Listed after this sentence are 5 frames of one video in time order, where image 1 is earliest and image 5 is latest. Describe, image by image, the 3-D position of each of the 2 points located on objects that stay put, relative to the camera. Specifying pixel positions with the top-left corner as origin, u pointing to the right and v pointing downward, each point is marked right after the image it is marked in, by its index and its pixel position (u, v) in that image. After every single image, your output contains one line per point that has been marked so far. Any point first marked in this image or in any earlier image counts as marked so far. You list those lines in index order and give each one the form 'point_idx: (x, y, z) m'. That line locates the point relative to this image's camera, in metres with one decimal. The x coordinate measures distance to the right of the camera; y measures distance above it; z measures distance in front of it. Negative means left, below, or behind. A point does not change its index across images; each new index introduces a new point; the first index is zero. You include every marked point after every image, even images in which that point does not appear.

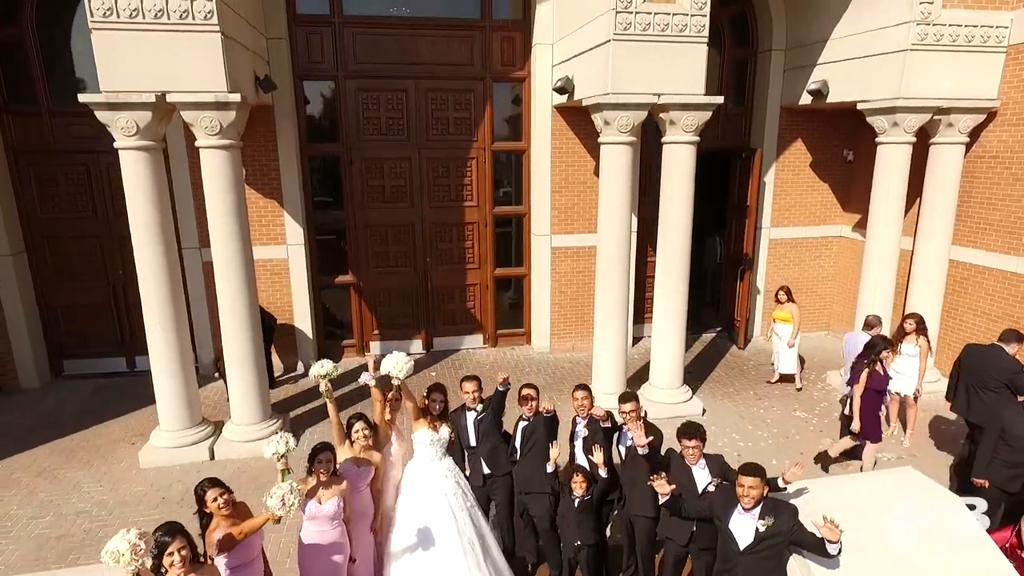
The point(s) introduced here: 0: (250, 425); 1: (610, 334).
0: (-2.8, -1.5, +6.5) m
1: (+1.1, -0.6, +7.2) m
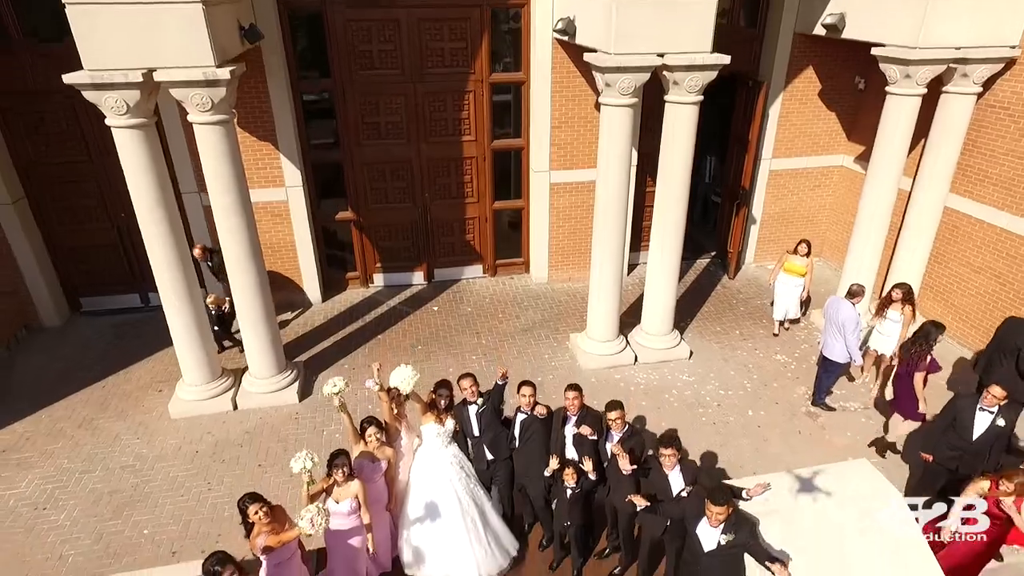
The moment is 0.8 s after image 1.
0: (-2.8, -1.1, +7.0) m
1: (+1.1, 0.0, +7.5) m
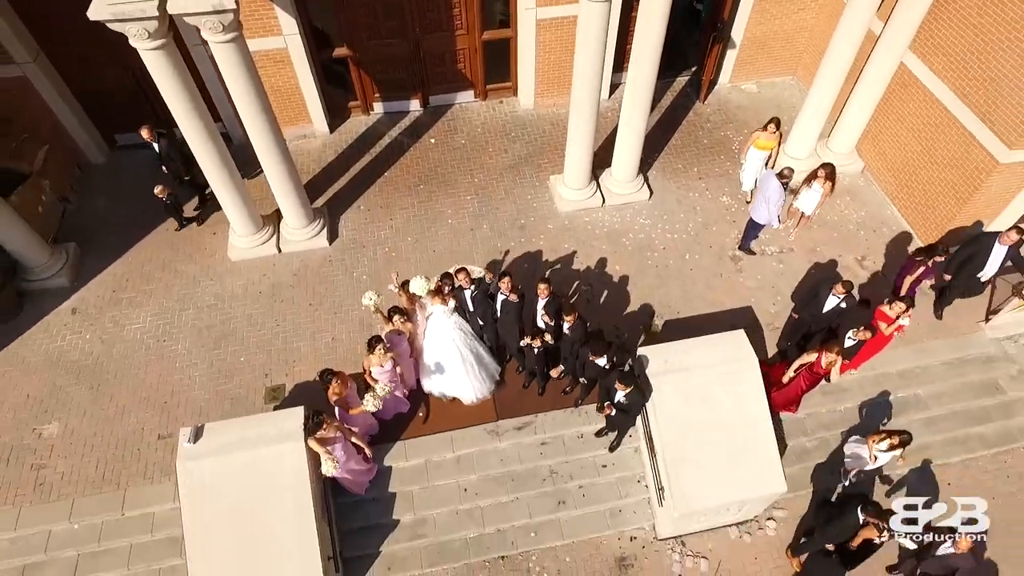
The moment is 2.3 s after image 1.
0: (-3.0, +0.8, +8.7) m
1: (+0.9, +2.0, +8.6) m
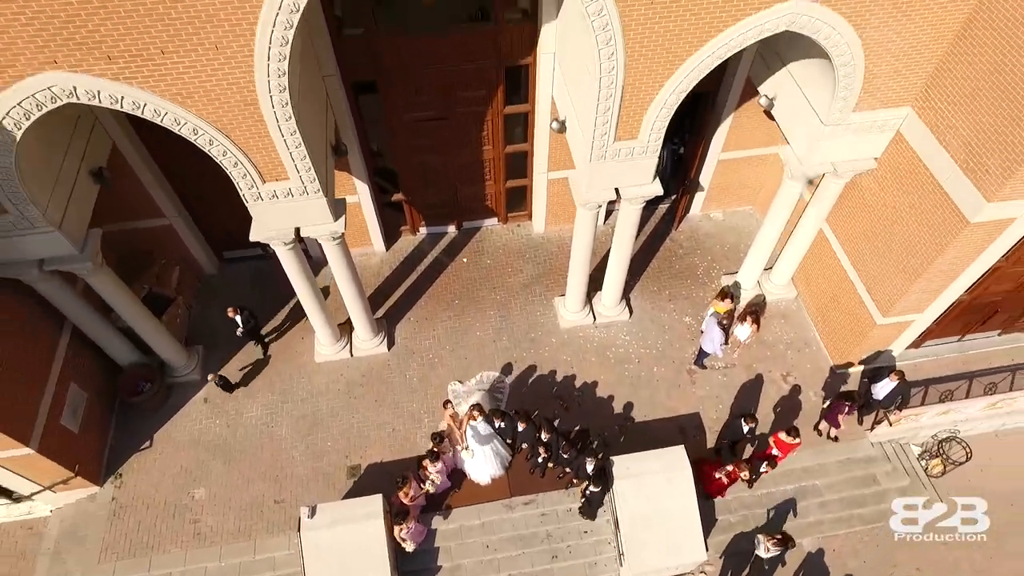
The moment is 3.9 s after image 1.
0: (-2.7, -1.0, +11.7) m
1: (+1.2, 0.0, +11.5) m
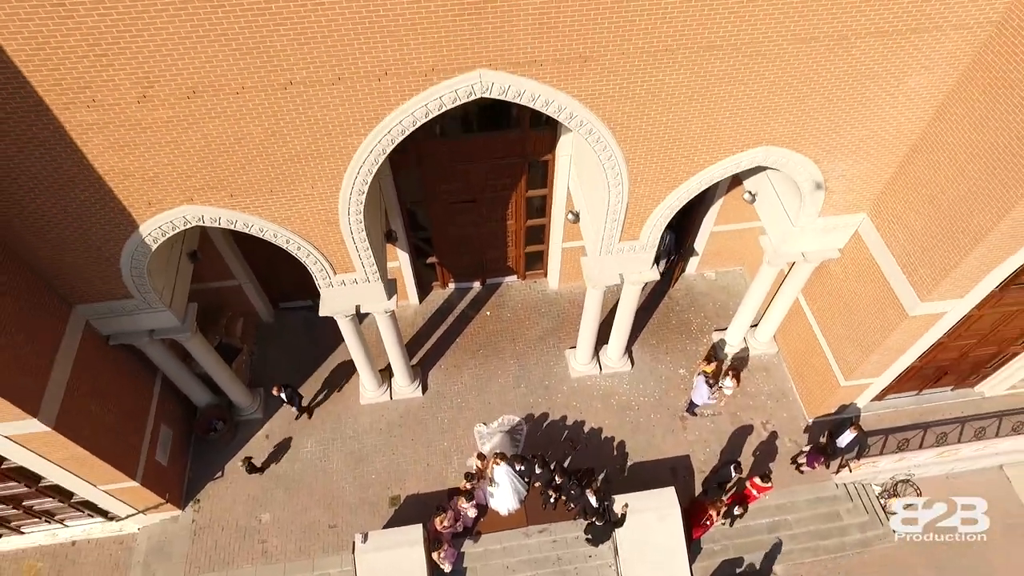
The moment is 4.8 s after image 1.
0: (-2.3, -2.2, +13.6) m
1: (+1.6, -1.2, +13.4) m
